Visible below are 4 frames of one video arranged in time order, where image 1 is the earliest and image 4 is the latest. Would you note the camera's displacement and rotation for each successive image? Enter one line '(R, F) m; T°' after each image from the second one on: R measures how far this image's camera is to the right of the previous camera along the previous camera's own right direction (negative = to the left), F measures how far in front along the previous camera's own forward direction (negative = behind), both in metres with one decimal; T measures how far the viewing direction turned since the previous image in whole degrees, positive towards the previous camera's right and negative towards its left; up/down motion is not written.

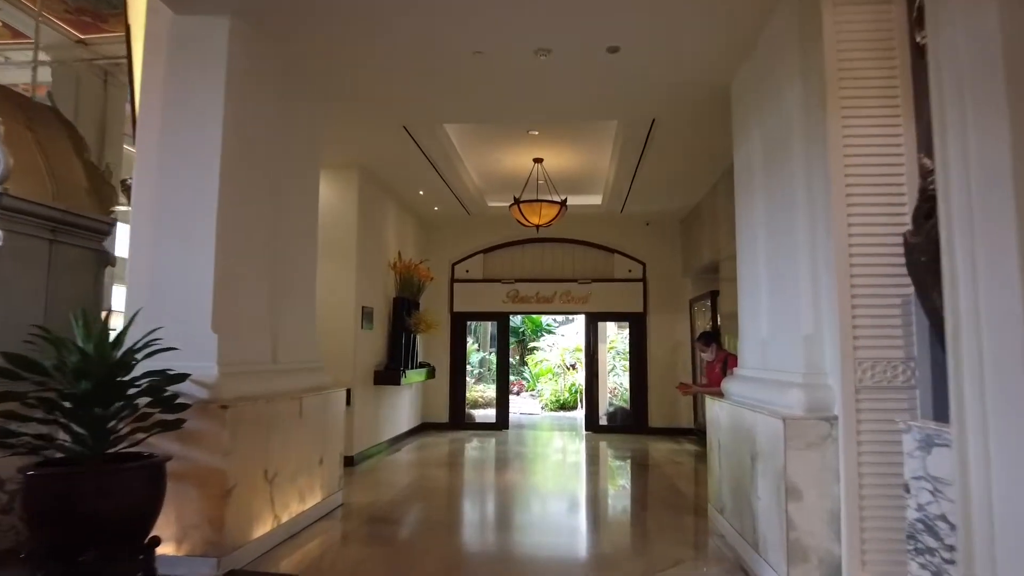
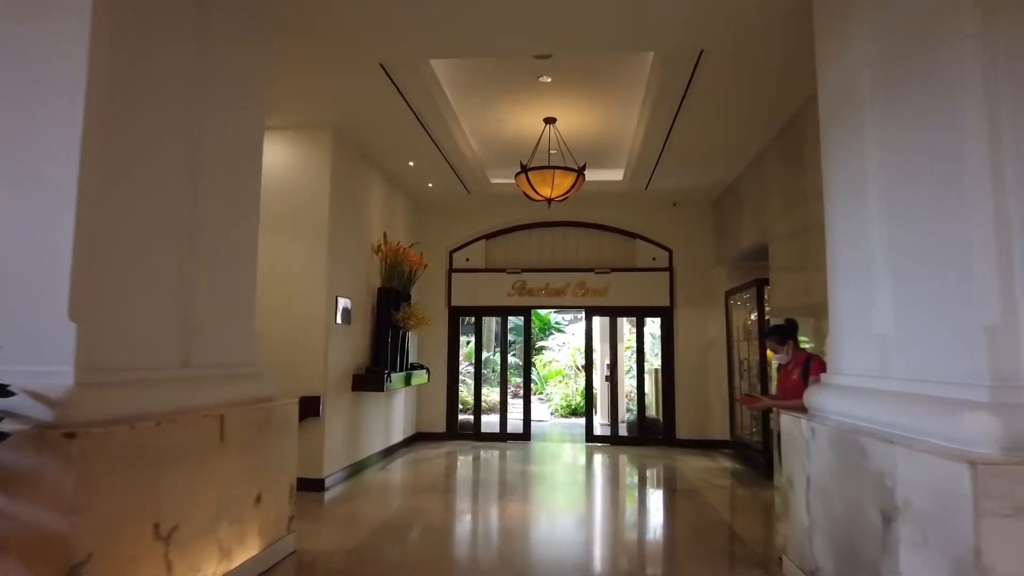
(0.0, +1.3) m; -1°
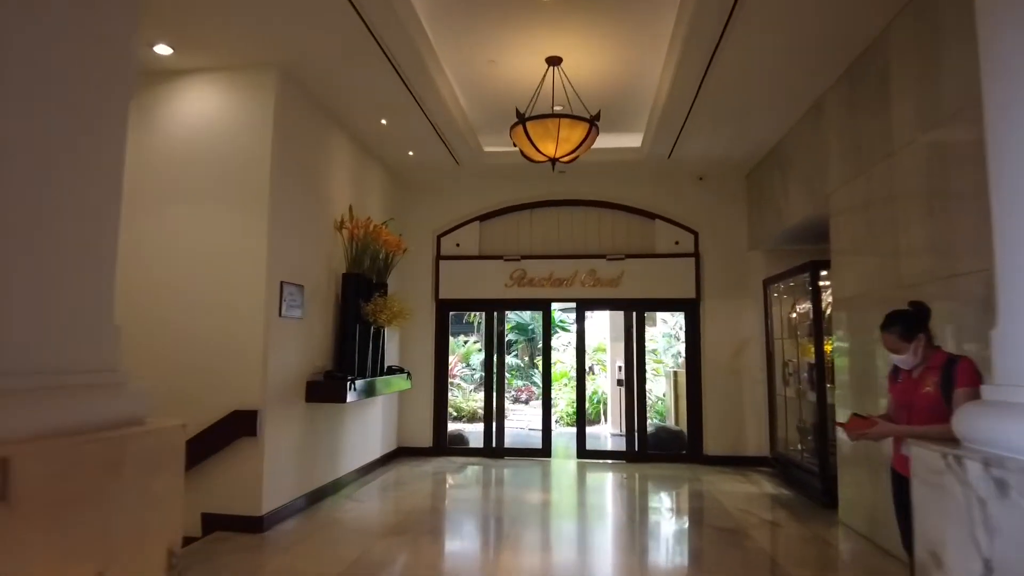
(+0.1, +1.3) m; 0°
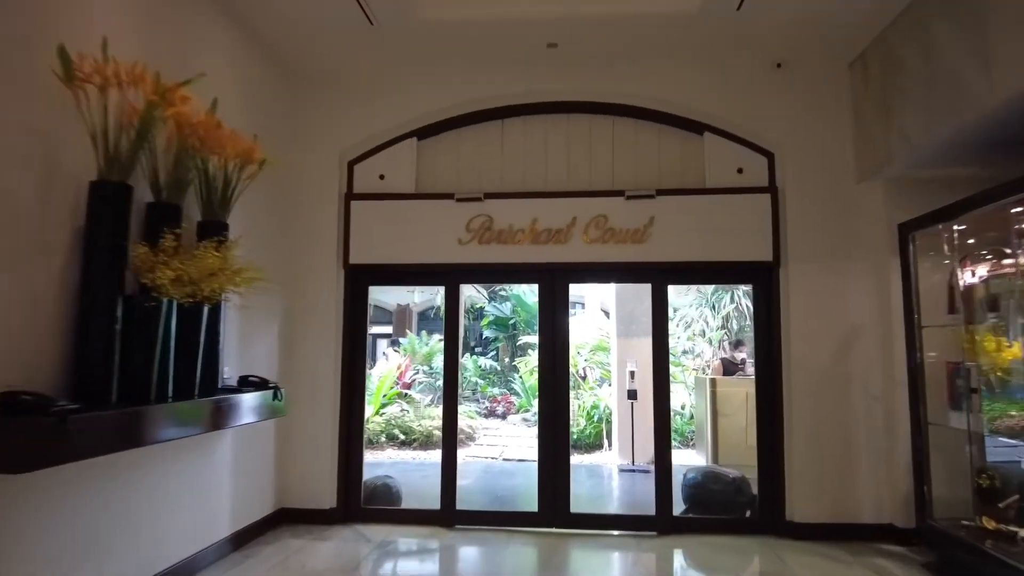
(+0.2, +3.1) m; +1°
